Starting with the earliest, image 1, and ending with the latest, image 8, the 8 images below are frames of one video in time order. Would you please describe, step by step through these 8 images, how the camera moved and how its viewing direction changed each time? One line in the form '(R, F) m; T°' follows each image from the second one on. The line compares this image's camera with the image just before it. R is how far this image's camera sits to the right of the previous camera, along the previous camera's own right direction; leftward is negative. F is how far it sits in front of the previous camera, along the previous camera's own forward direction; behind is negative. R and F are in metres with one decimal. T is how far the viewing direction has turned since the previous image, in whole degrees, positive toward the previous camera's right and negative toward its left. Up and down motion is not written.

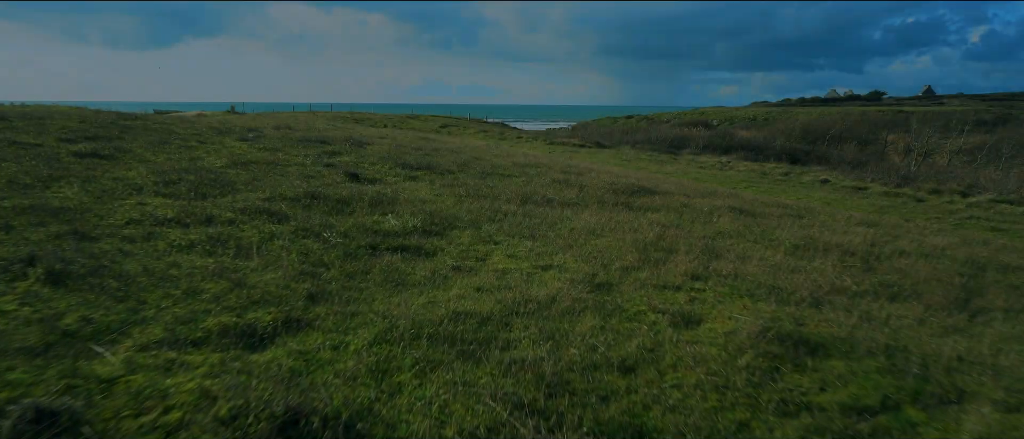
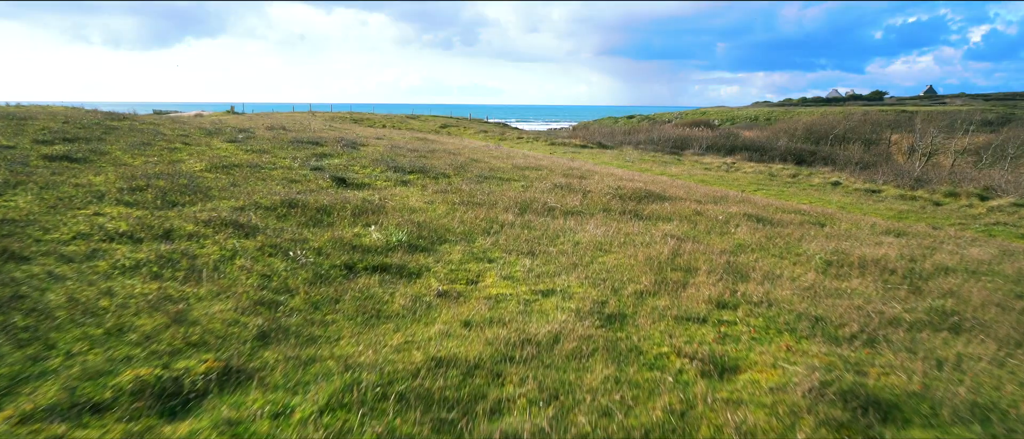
(0.0, +0.9) m; 0°
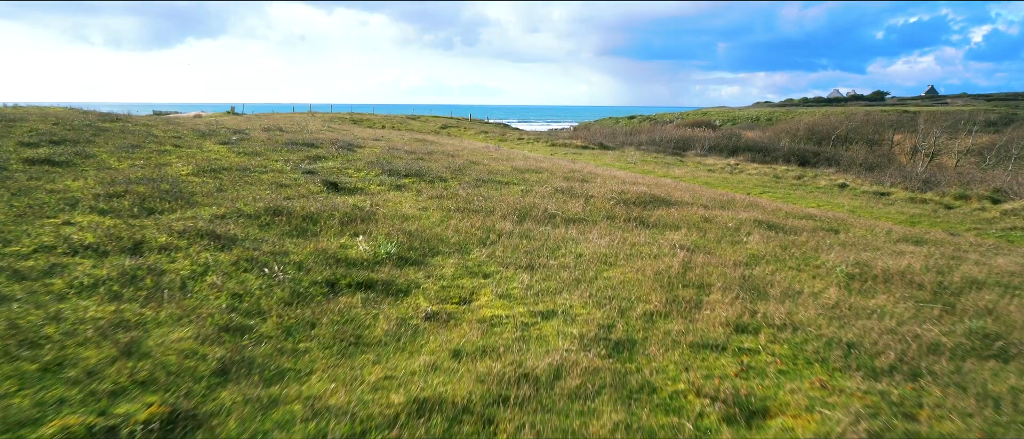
(0.0, +0.5) m; 0°
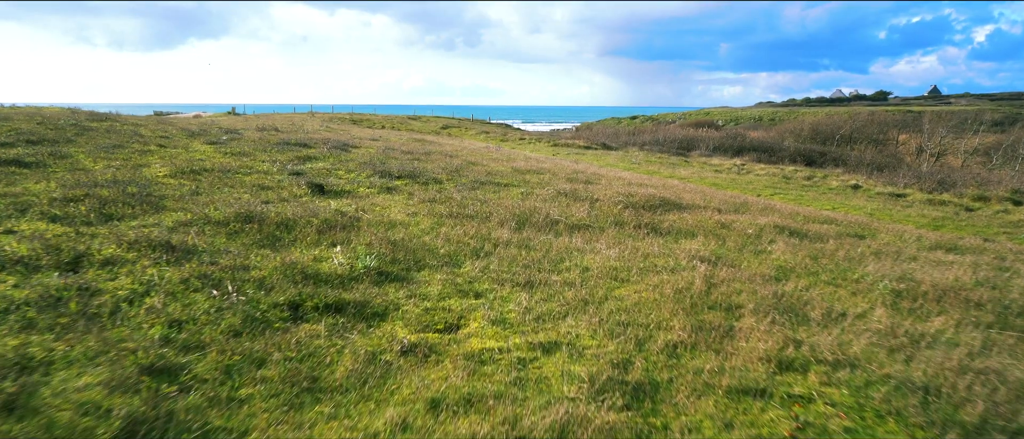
(0.0, +0.9) m; 0°
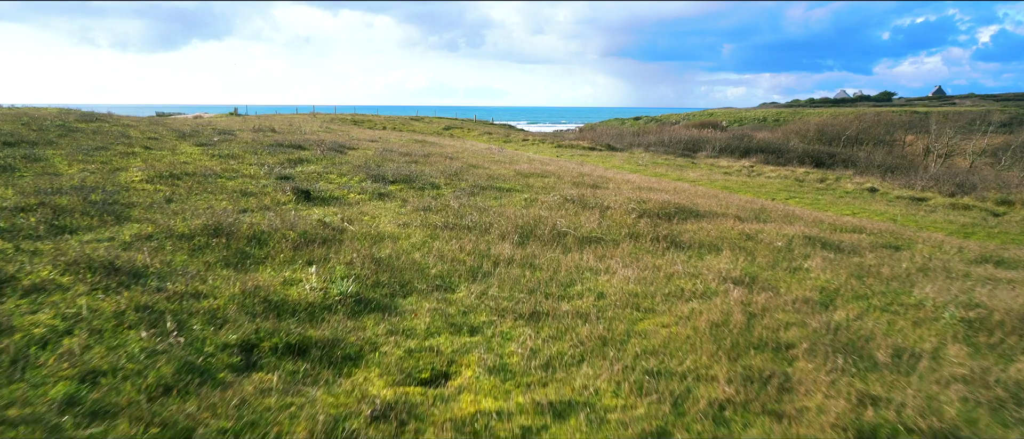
(0.0, +0.9) m; 0°
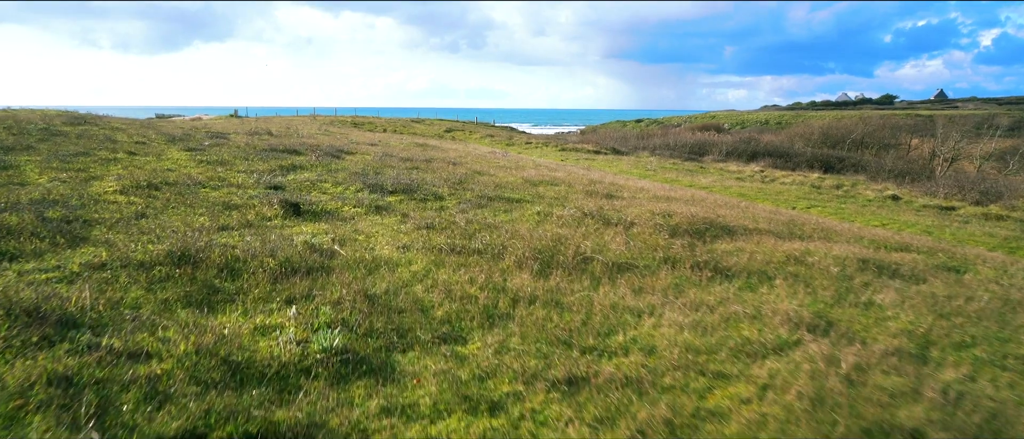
(-0.1, +1.1) m; 0°
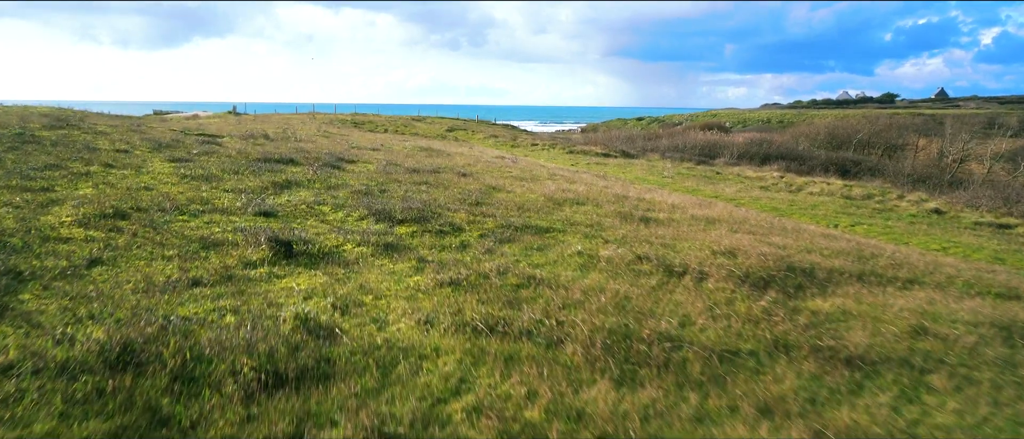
(-0.4, +1.7) m; 0°
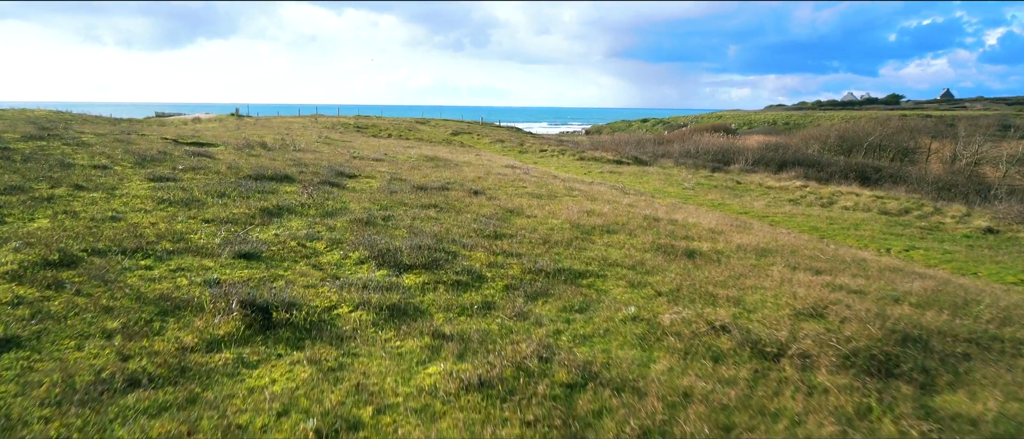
(-0.3, +1.7) m; 0°
